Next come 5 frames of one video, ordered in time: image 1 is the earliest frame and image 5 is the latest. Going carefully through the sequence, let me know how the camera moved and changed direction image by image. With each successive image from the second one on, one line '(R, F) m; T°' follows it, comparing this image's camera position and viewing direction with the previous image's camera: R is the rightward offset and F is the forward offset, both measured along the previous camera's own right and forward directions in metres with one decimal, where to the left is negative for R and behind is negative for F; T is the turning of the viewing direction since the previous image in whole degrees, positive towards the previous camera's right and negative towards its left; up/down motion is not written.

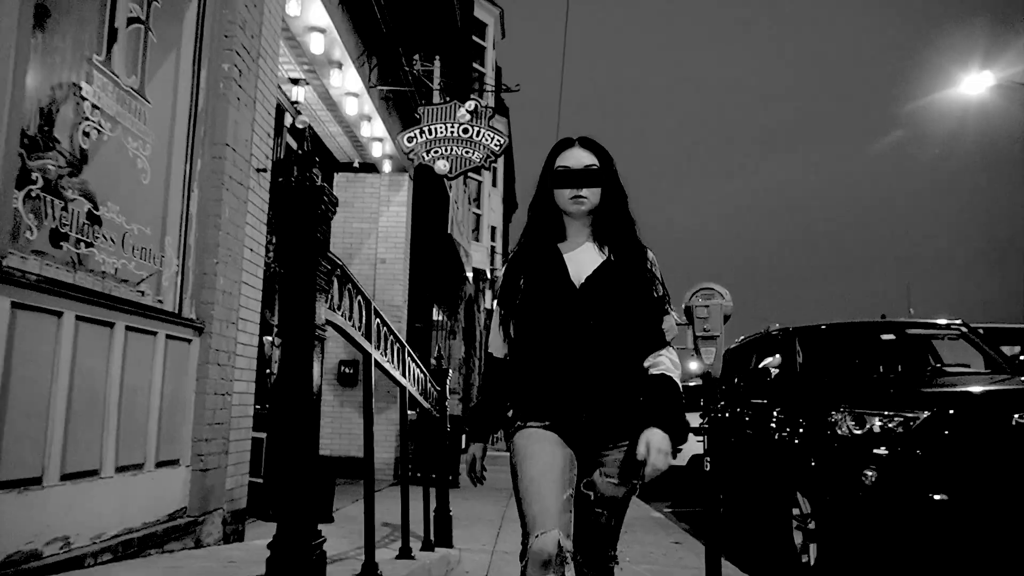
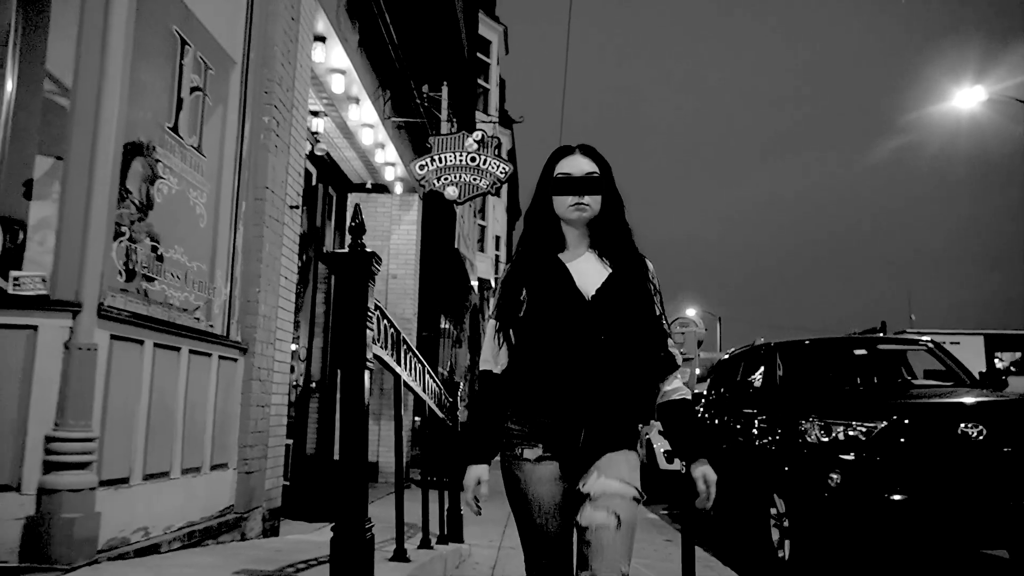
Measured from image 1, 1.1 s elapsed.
(0.0, -0.6) m; 0°
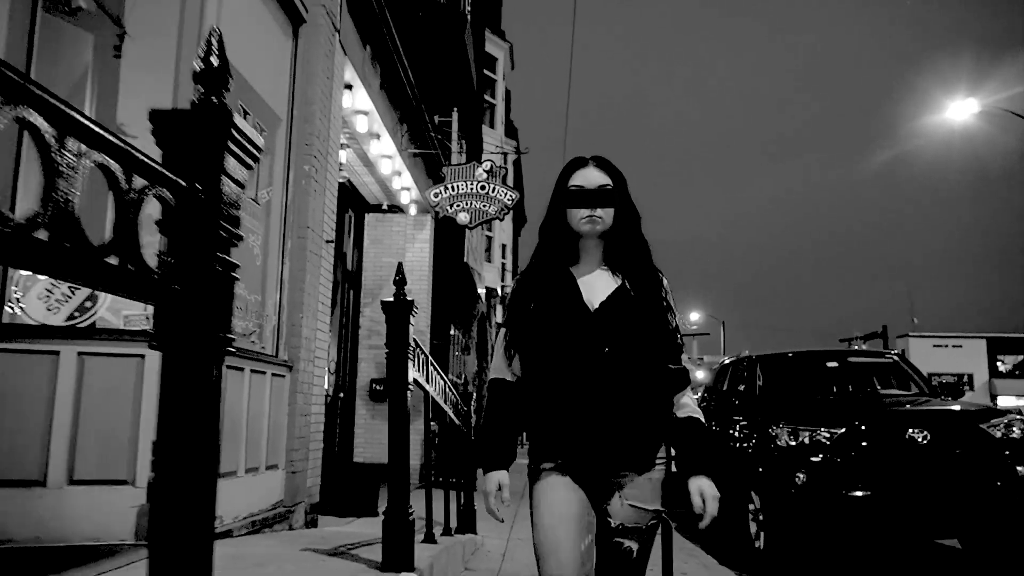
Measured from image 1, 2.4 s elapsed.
(0.0, -0.8) m; 0°
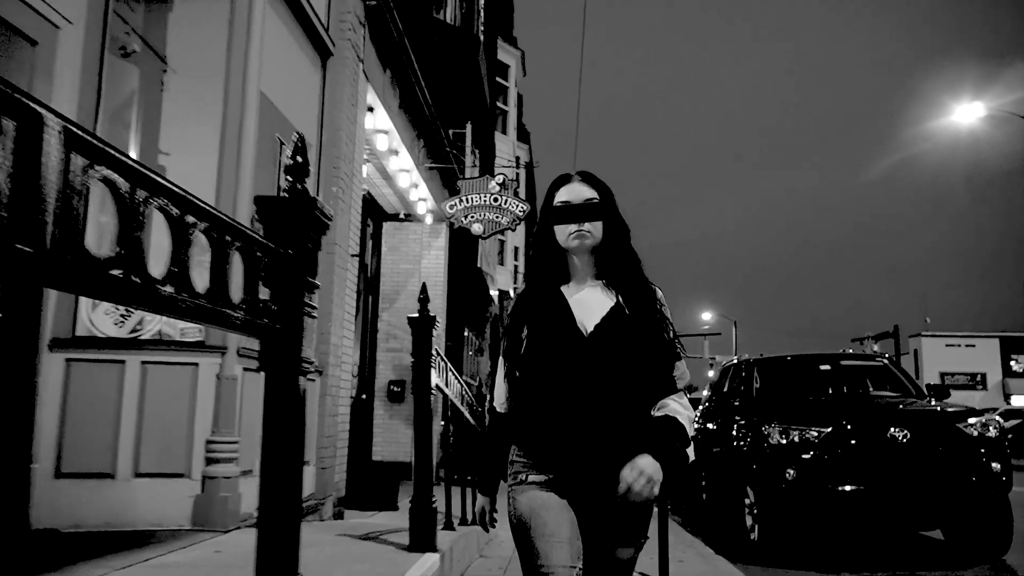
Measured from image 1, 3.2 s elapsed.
(0.0, -0.5) m; -1°
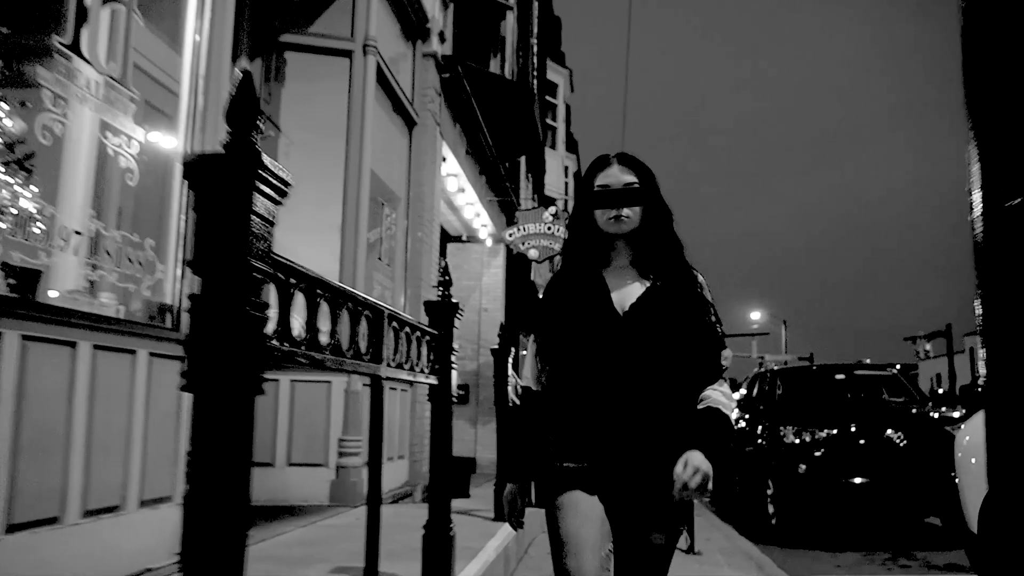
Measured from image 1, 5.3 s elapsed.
(0.0, -1.4) m; -3°
